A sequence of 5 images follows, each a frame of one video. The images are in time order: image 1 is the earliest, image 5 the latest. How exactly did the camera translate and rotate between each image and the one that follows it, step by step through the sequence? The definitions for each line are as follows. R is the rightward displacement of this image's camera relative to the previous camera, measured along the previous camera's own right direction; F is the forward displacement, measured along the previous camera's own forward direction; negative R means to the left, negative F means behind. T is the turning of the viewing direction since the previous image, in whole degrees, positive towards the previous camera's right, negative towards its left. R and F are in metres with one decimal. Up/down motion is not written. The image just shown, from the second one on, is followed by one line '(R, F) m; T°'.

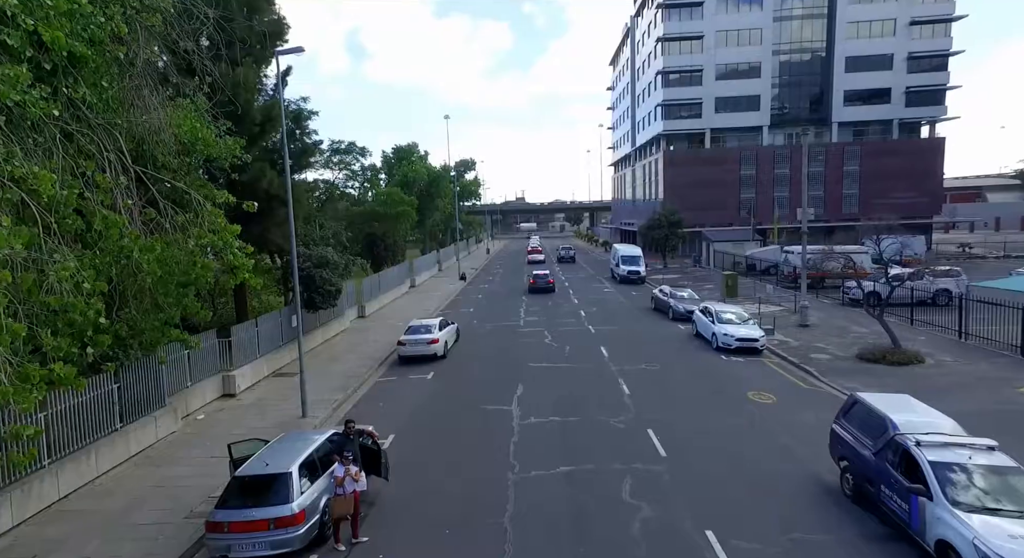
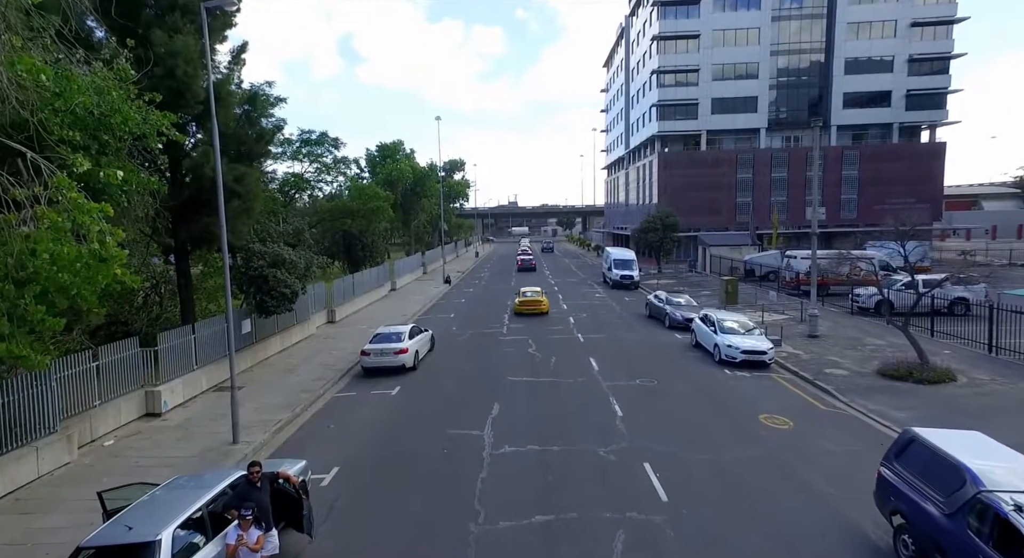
(+0.4, +2.1) m; +1°
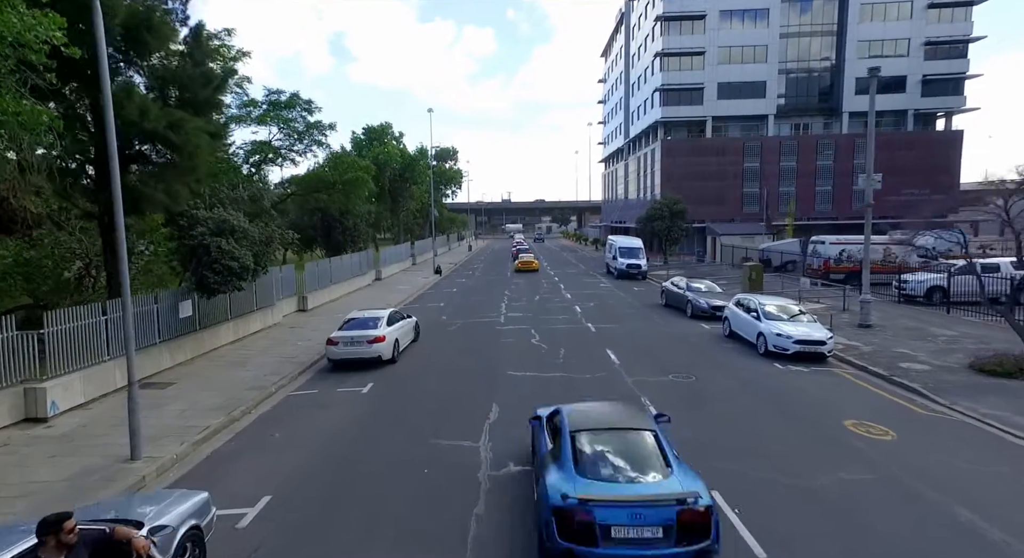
(-0.2, +3.2) m; +1°
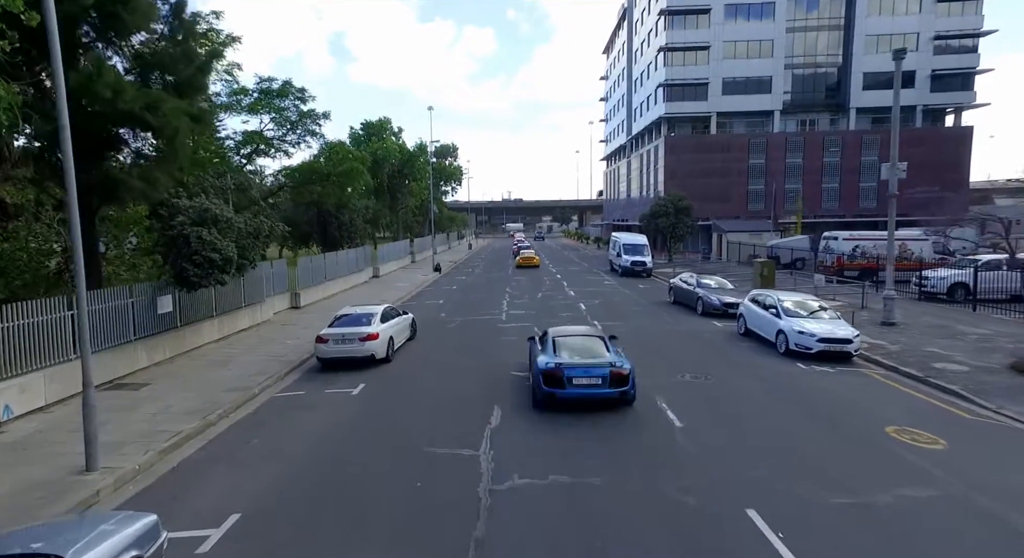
(-0.1, +1.0) m; 0°
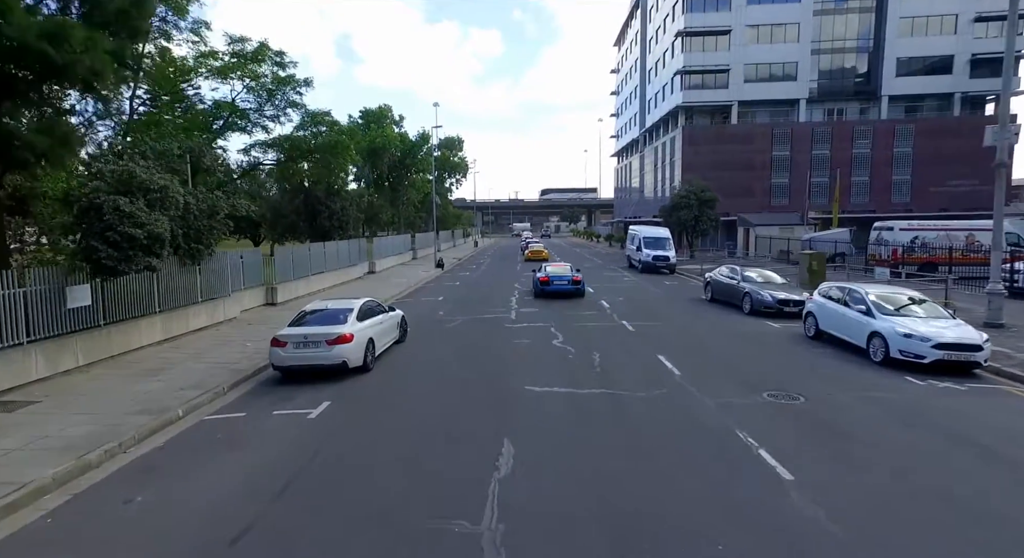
(-0.2, +3.1) m; -1°
